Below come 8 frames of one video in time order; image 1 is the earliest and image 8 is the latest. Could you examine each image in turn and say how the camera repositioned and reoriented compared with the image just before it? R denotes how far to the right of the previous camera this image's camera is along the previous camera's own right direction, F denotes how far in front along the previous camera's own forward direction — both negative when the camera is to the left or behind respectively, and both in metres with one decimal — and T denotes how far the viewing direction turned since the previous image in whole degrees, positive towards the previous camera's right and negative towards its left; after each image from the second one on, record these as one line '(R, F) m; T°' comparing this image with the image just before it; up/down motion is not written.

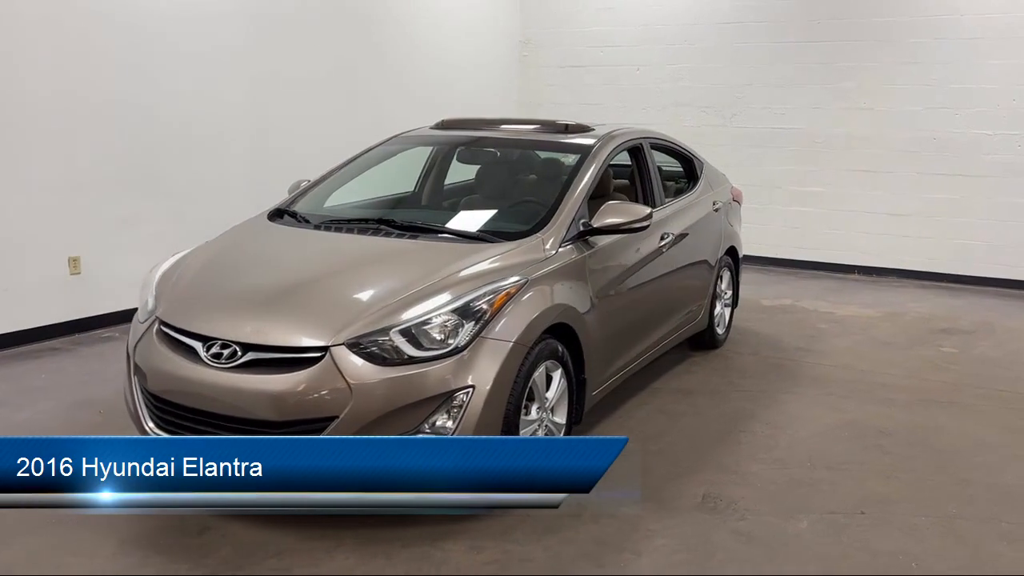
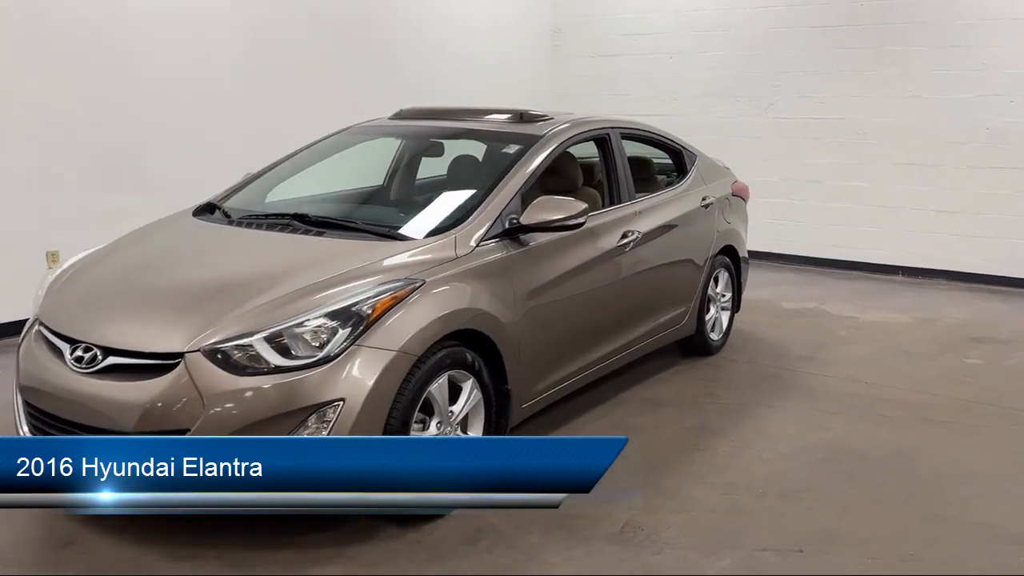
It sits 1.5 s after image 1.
(+0.6, +0.3) m; -5°
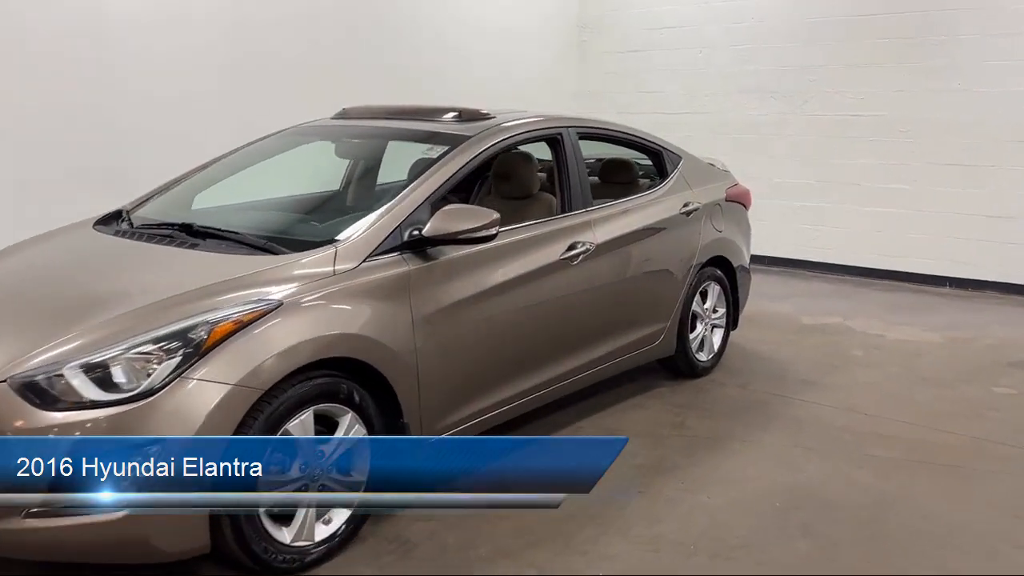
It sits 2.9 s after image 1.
(+0.6, +0.4) m; -5°
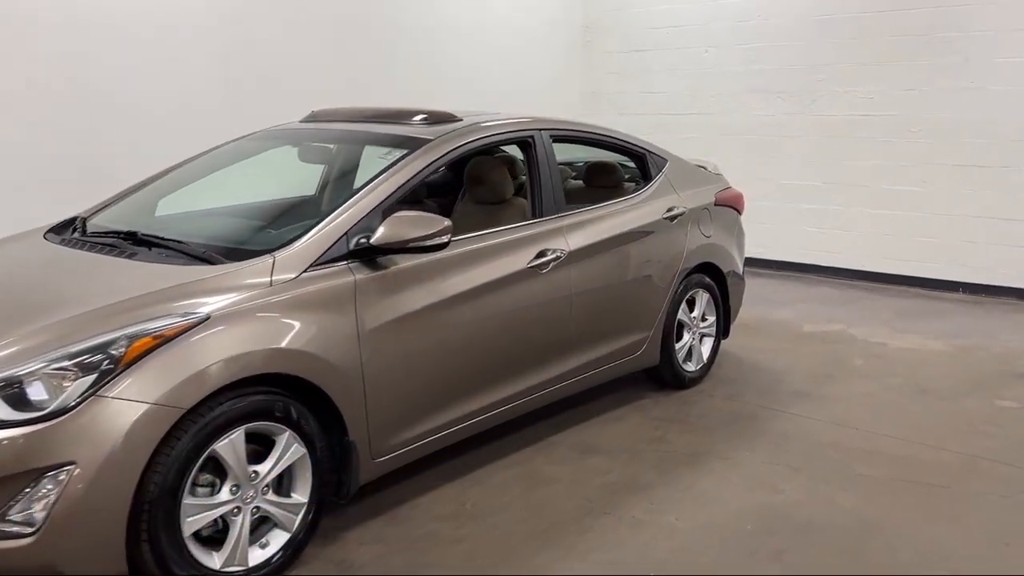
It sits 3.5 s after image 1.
(+0.2, +0.1) m; -2°
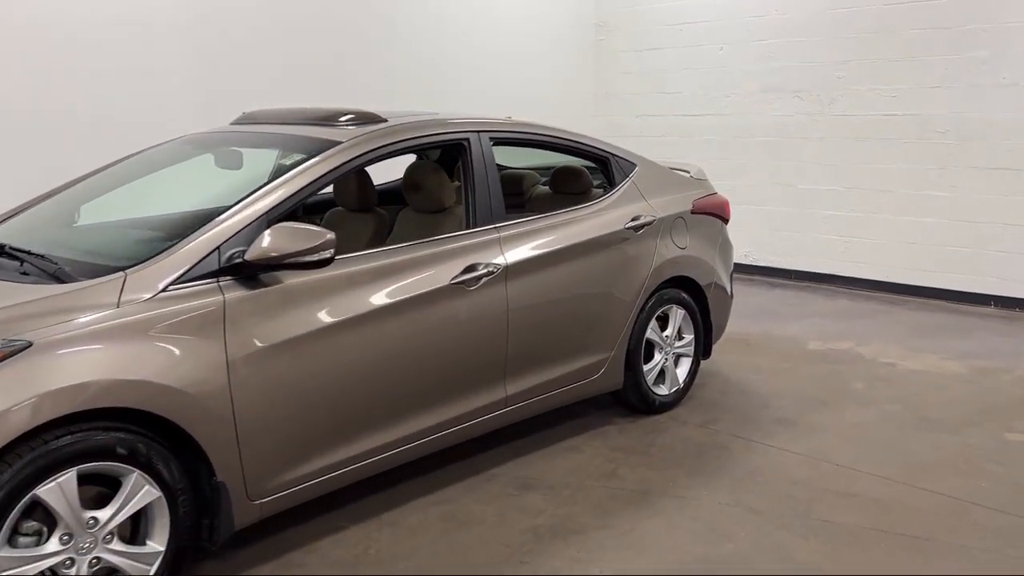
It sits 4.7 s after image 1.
(+0.4, +0.3) m; -3°
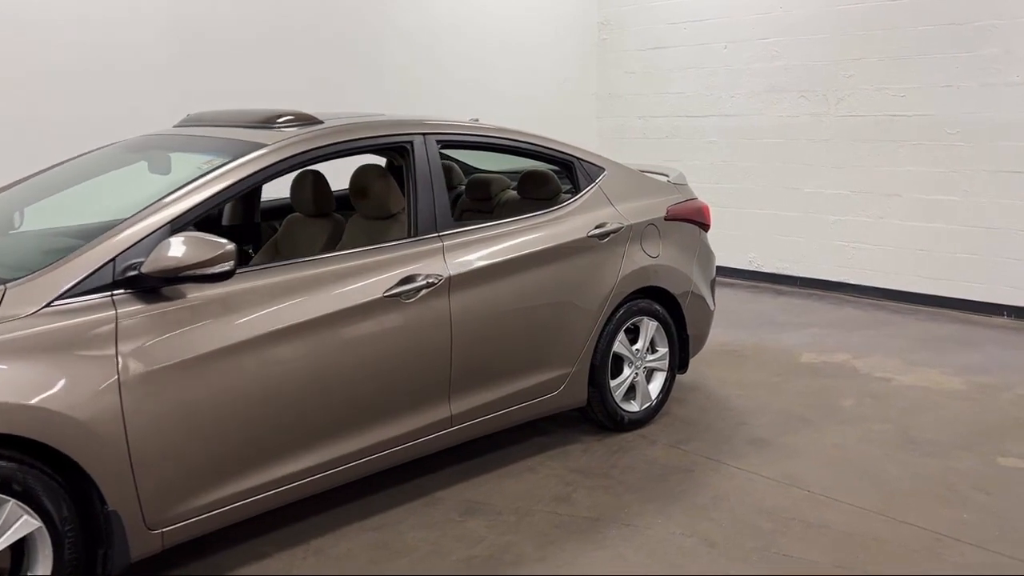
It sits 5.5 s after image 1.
(+0.3, +0.2) m; -2°
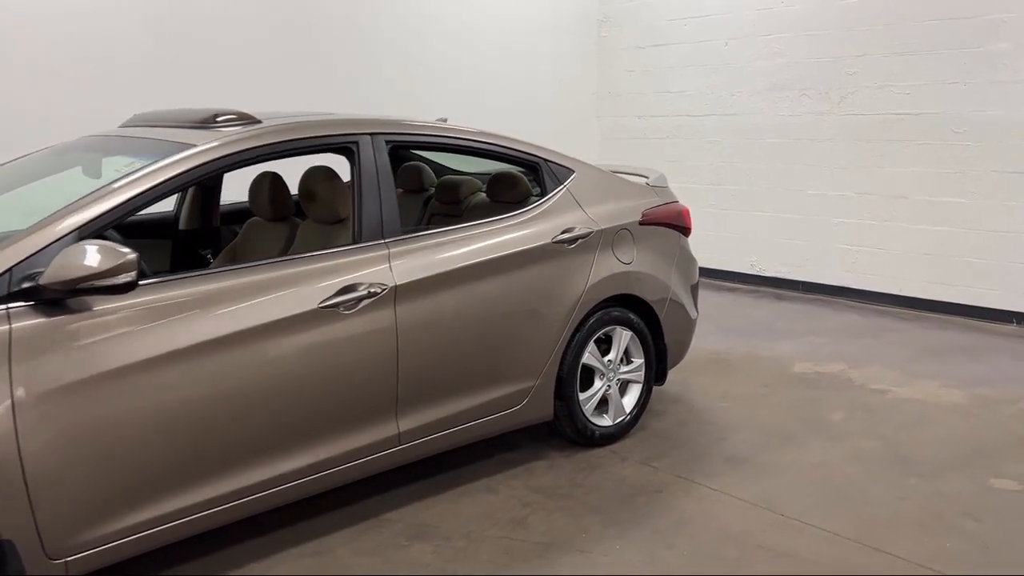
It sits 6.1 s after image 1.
(+0.2, +0.2) m; -1°
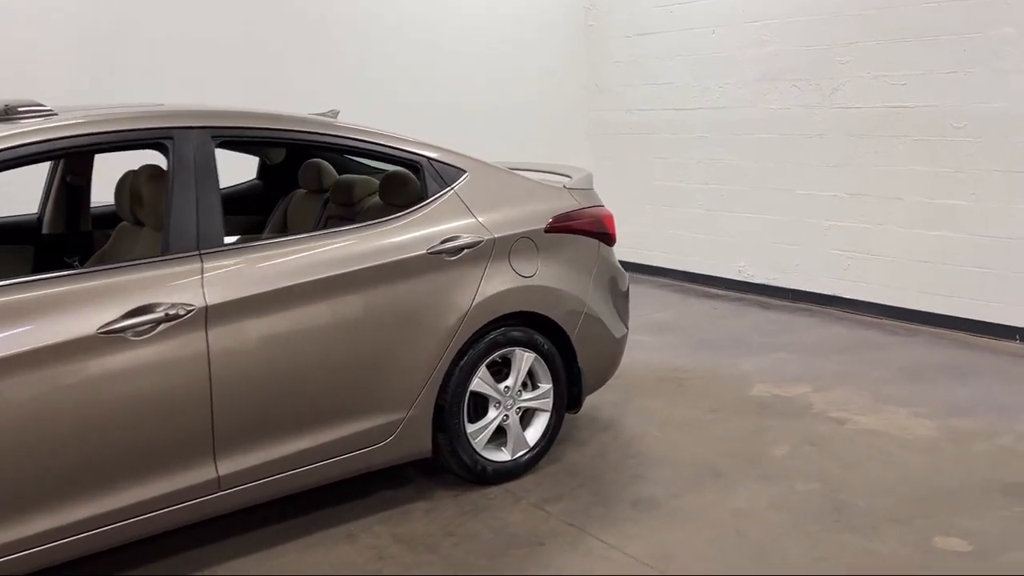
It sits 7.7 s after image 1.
(+0.5, +0.4) m; -3°
